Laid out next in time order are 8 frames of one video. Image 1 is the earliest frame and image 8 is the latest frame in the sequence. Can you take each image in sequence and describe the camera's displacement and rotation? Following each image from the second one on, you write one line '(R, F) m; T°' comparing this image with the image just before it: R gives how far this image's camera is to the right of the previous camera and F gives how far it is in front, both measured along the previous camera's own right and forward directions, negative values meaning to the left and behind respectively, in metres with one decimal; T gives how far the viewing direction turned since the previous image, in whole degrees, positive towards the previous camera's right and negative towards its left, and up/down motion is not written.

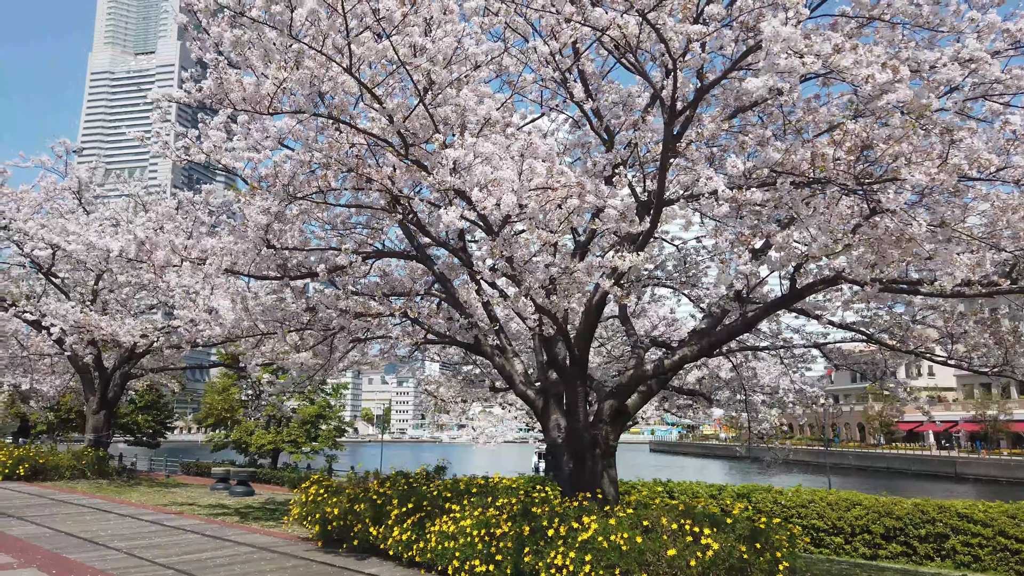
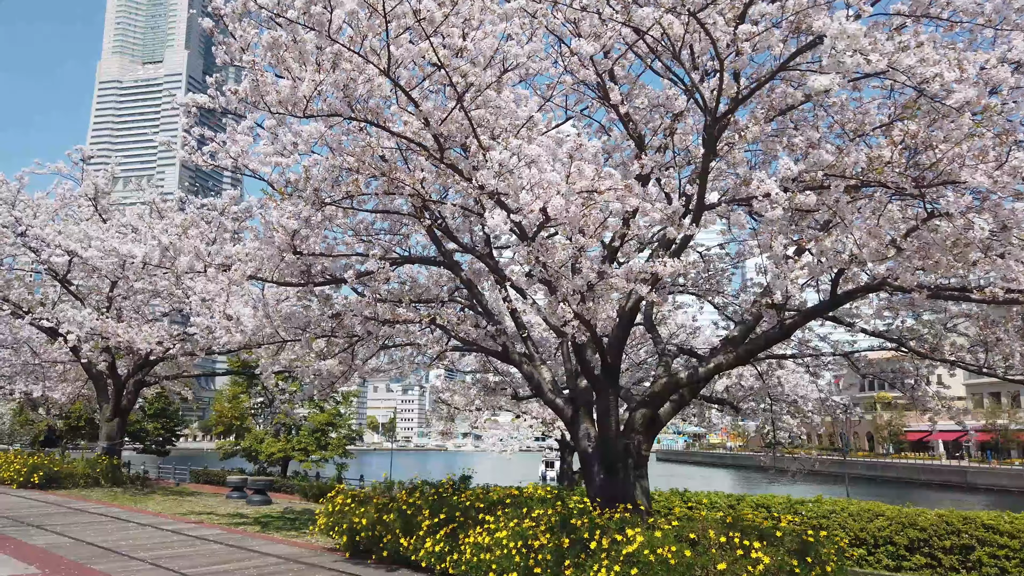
(-0.3, +0.1) m; 0°
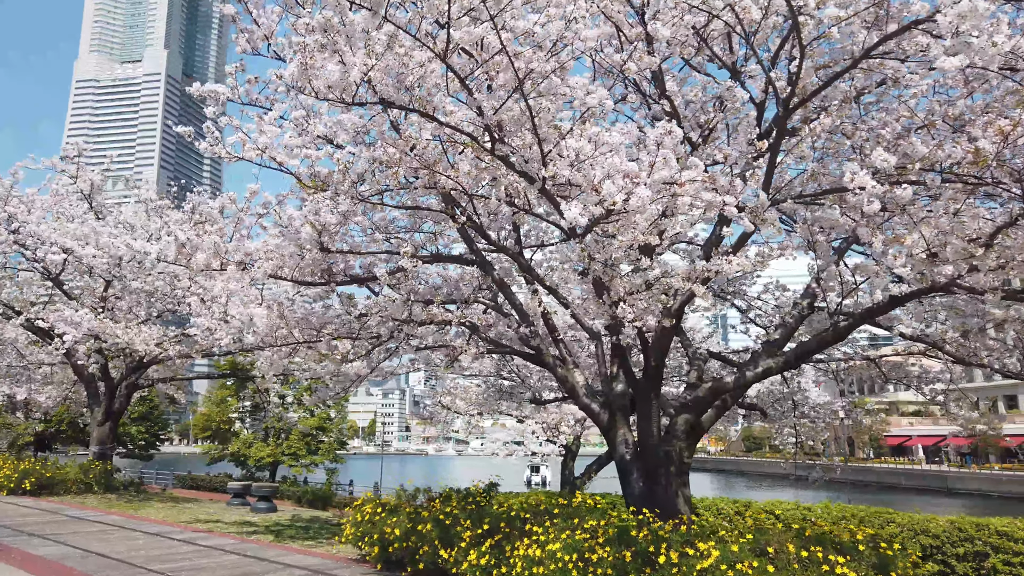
(-0.6, +0.3) m; +1°
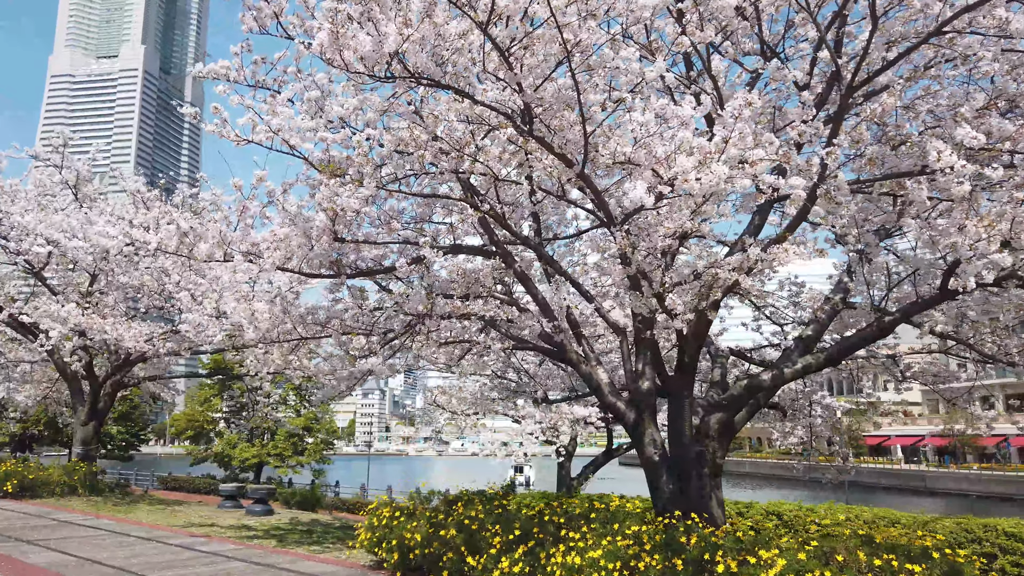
(-0.4, +0.4) m; +1°
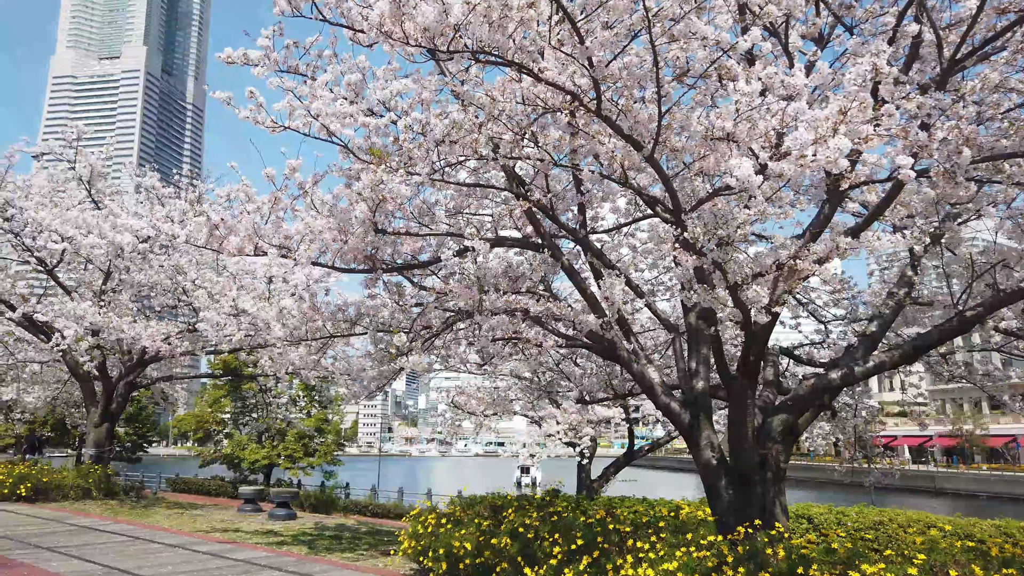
(-0.4, +0.4) m; 0°
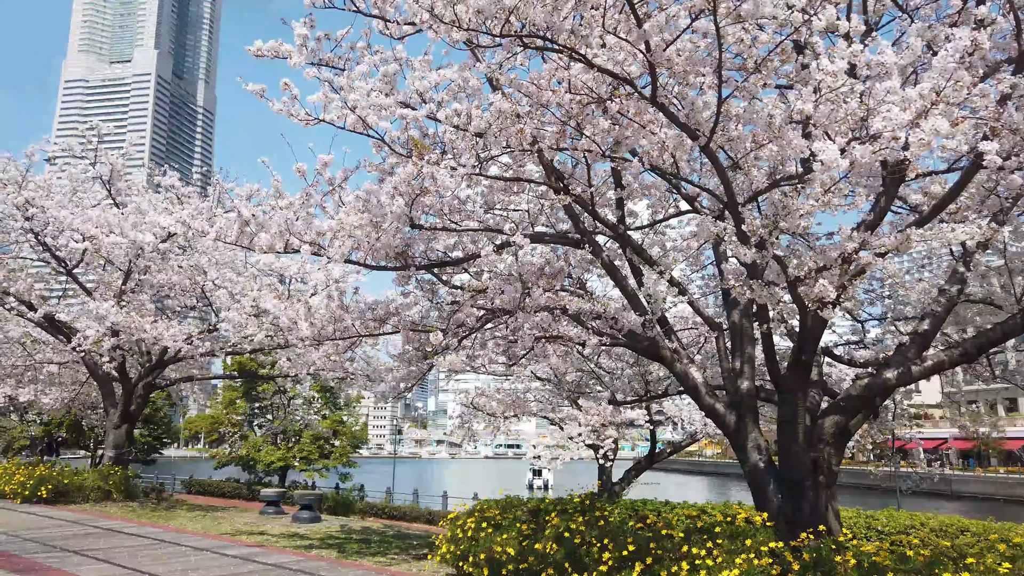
(-0.3, +0.2) m; -1°
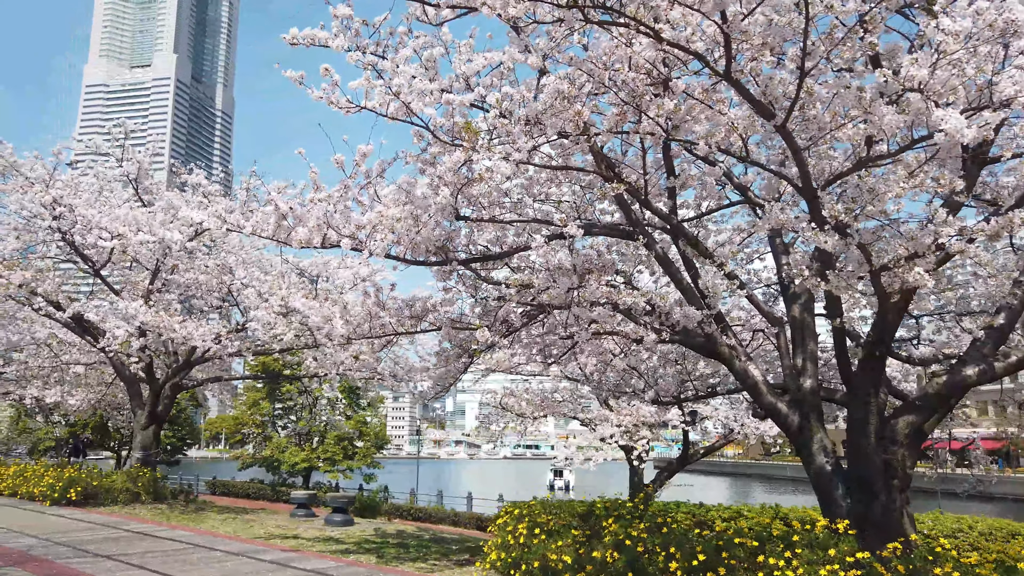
(-0.3, +0.3) m; -1°
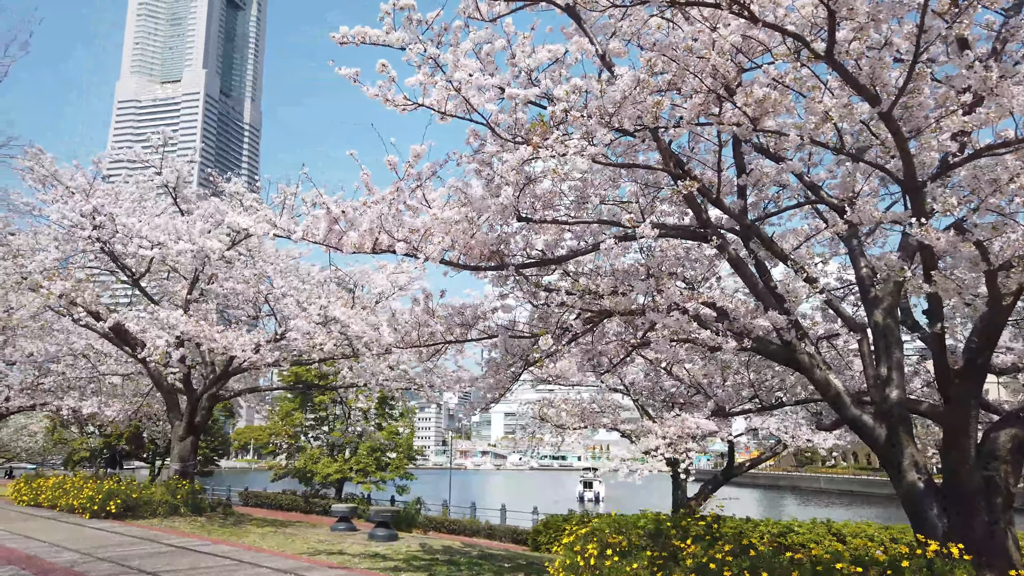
(-0.3, +0.3) m; -2°
